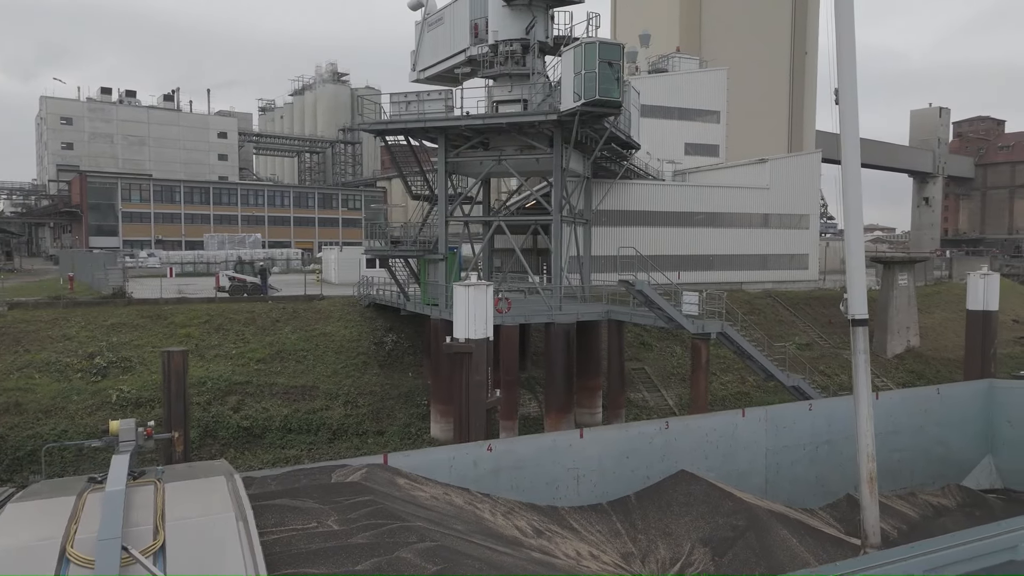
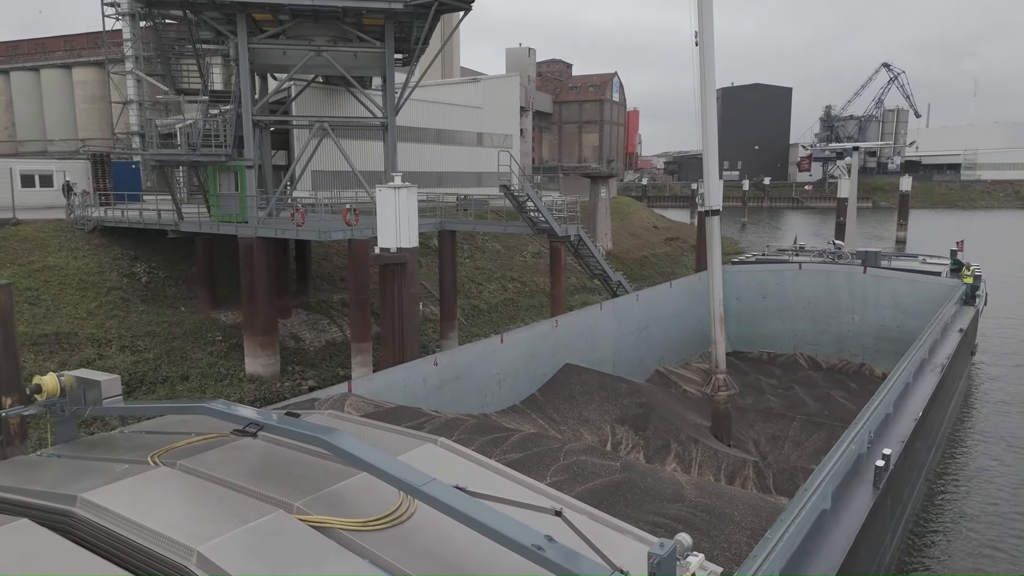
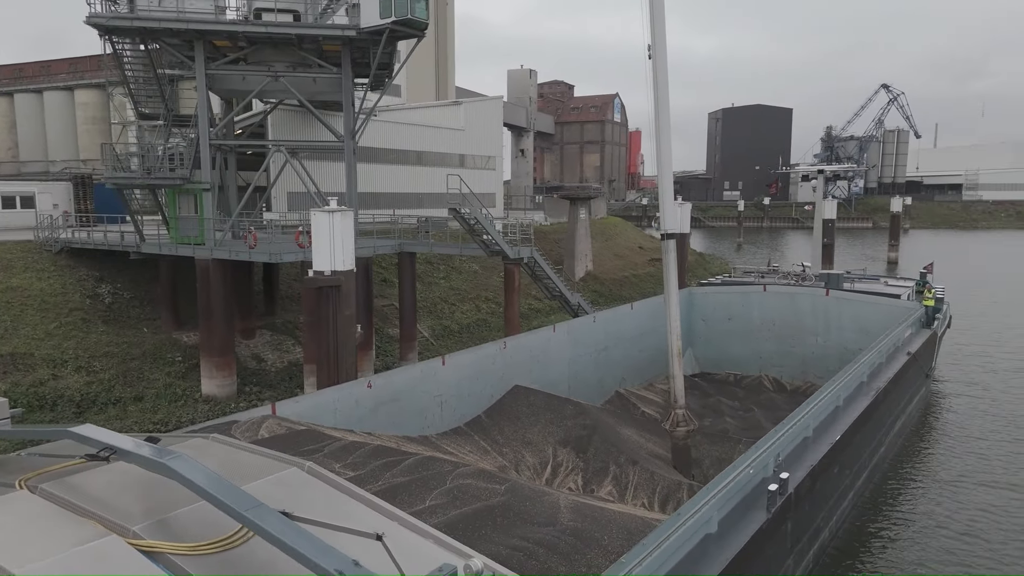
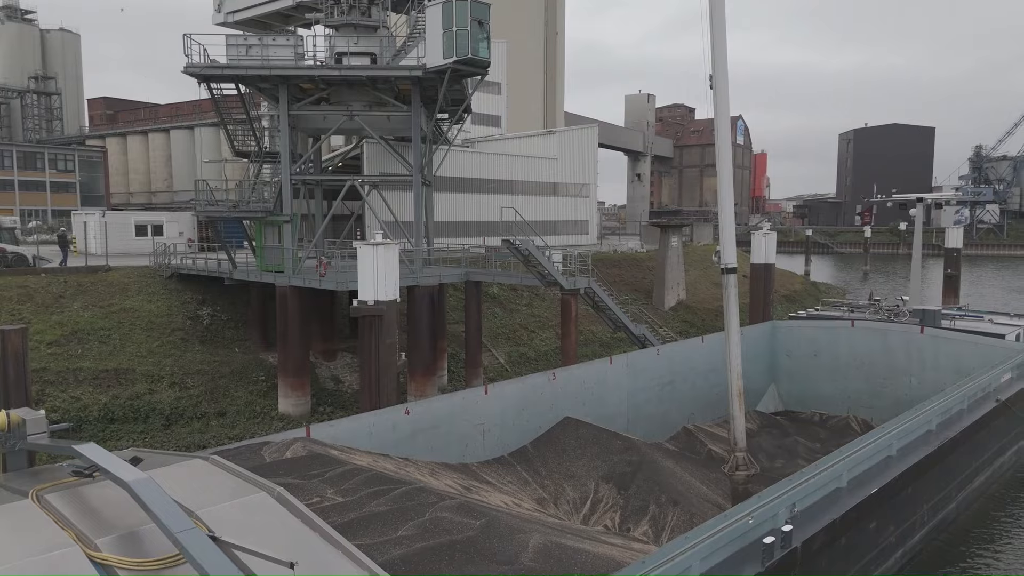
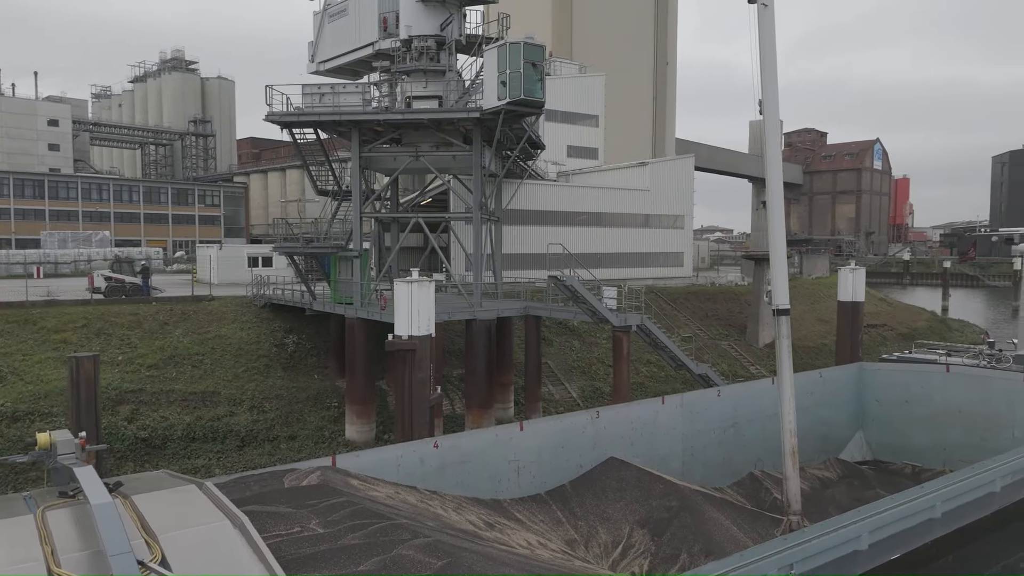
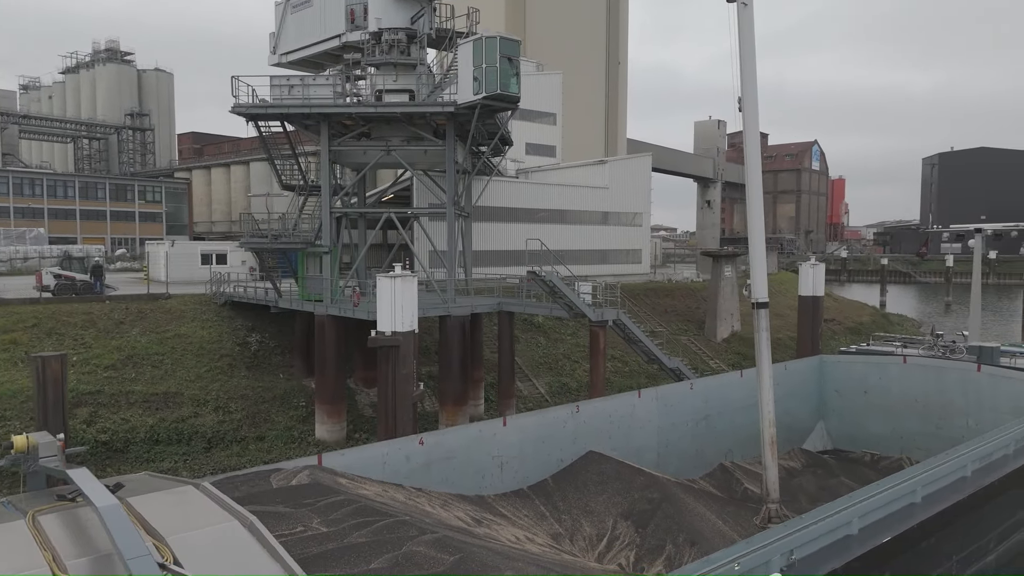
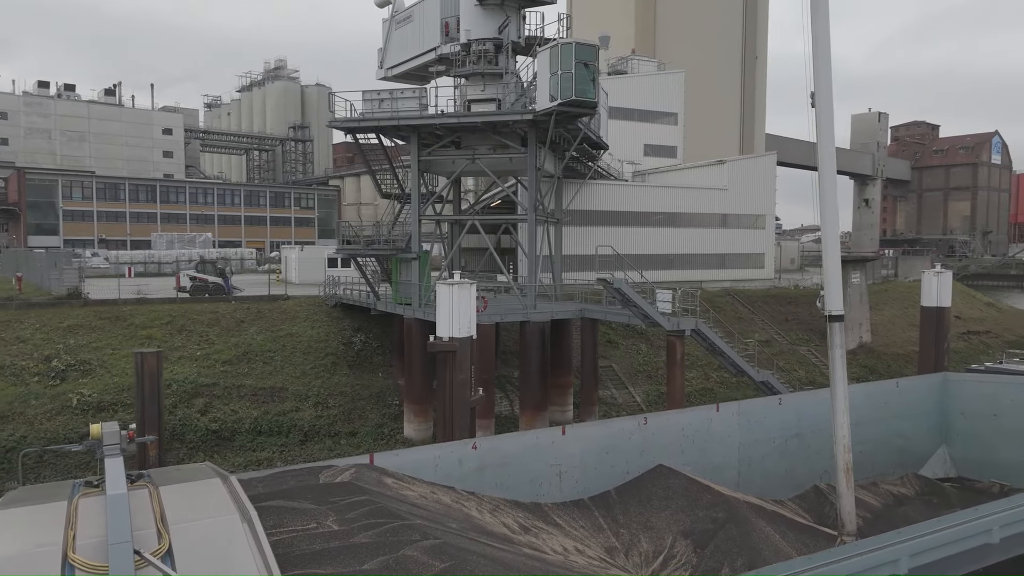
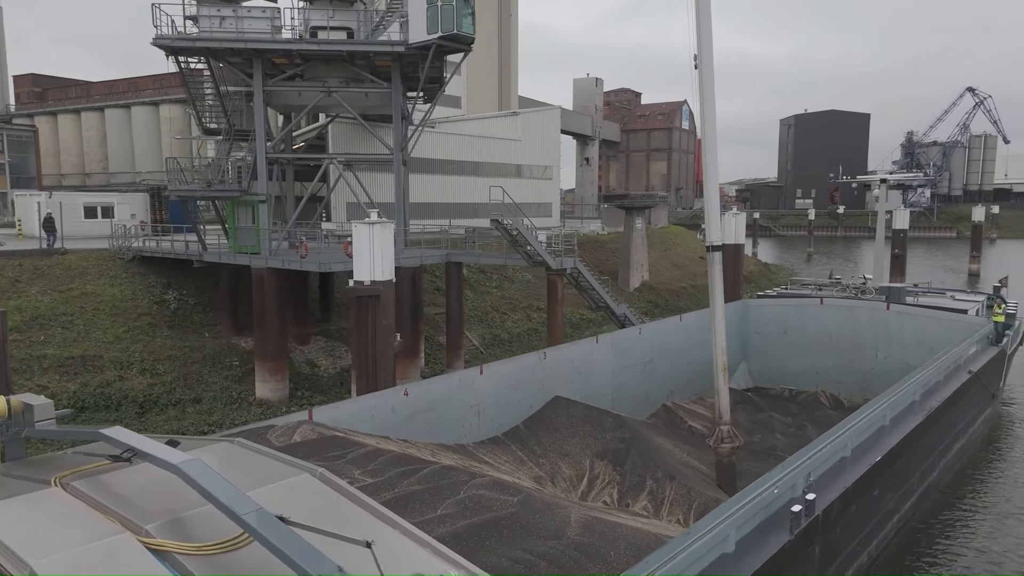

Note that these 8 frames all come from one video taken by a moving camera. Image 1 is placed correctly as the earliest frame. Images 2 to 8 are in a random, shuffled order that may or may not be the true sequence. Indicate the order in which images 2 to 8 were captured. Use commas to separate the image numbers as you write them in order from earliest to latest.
7, 5, 6, 4, 8, 3, 2
